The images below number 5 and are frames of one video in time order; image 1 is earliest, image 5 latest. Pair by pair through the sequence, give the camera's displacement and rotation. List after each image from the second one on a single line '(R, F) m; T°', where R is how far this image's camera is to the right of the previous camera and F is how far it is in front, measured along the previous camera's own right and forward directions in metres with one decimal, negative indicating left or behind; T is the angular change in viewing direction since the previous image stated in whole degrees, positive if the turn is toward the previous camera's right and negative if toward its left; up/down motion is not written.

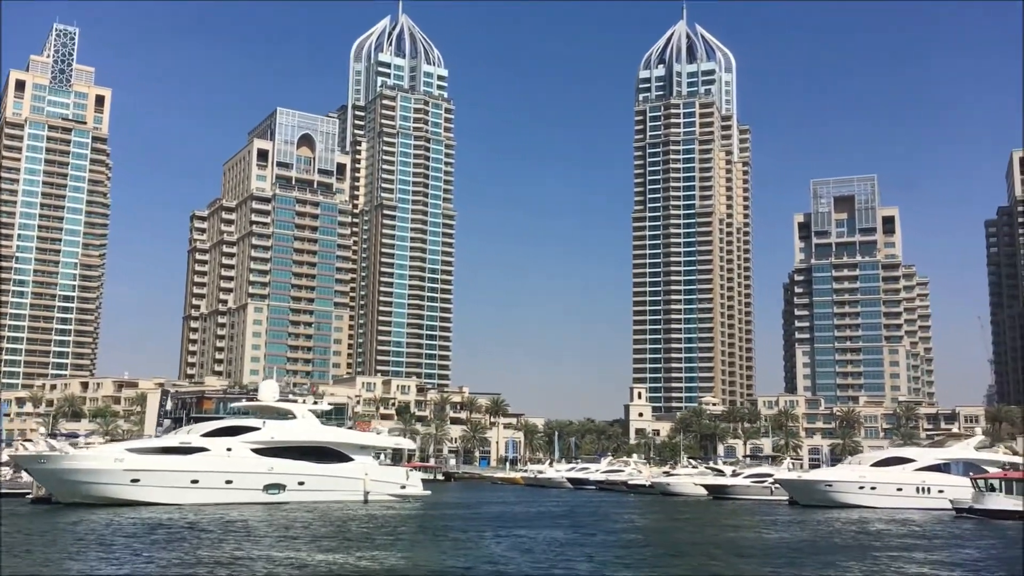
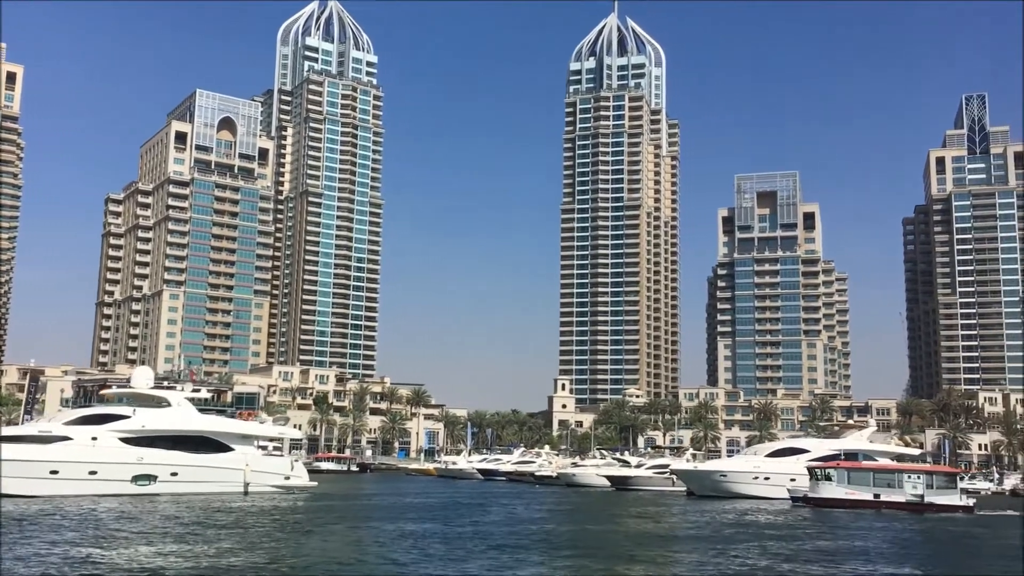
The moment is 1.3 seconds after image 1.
(+2.4, +1.0) m; +4°
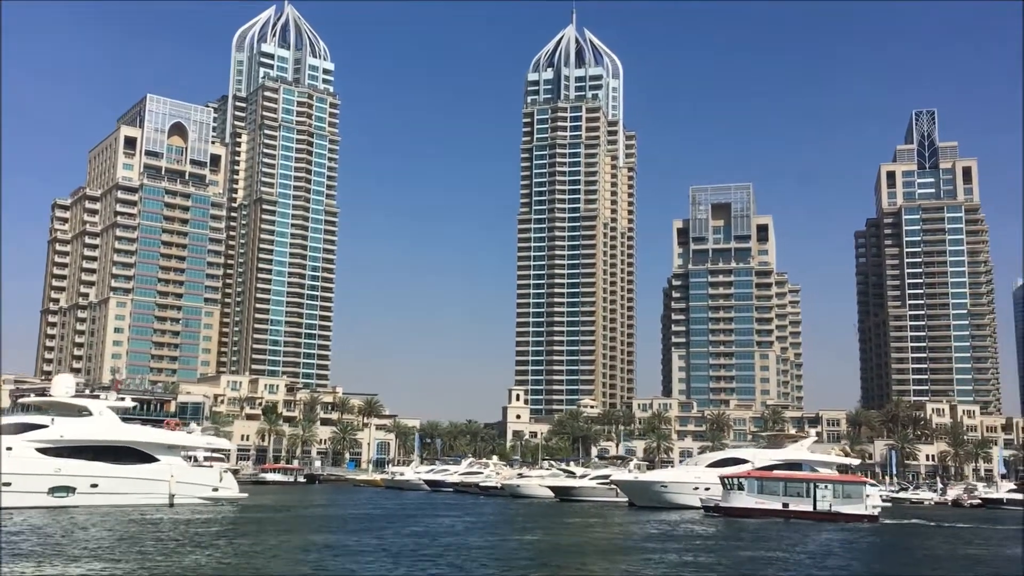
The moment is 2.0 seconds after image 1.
(+1.3, +0.6) m; +2°
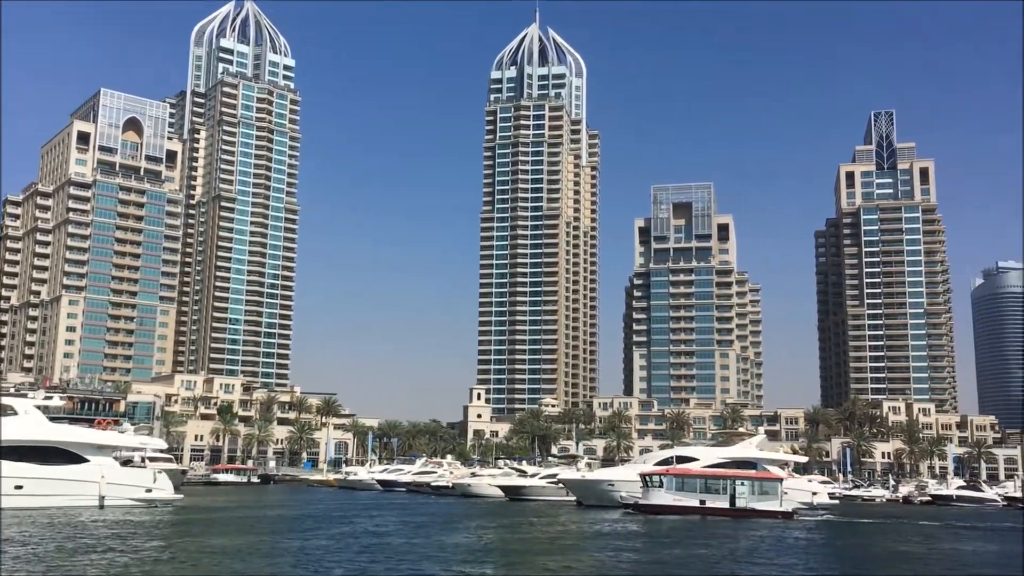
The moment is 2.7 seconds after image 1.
(+1.2, +0.7) m; +2°
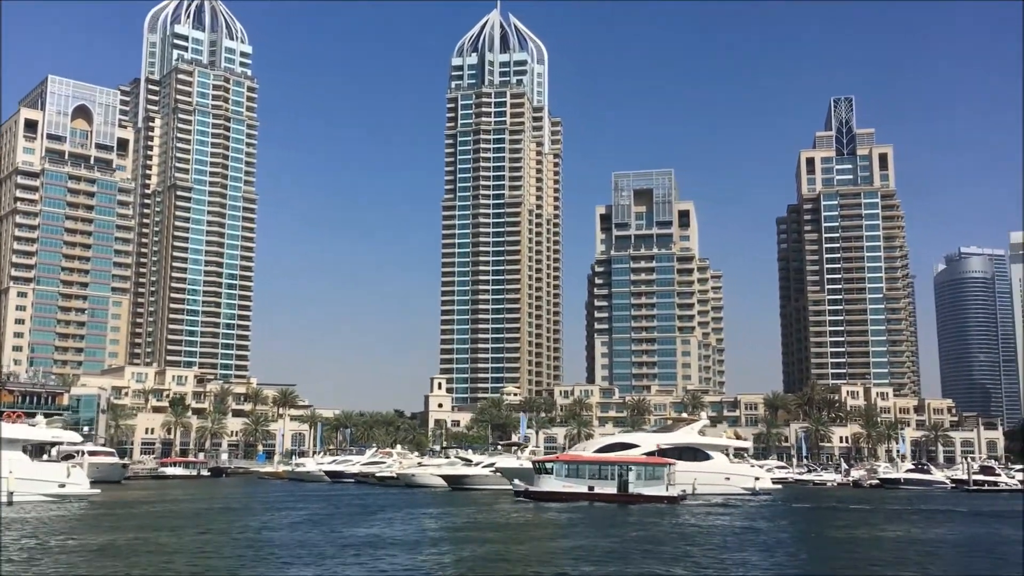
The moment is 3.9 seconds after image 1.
(+2.1, +1.2) m; +2°
